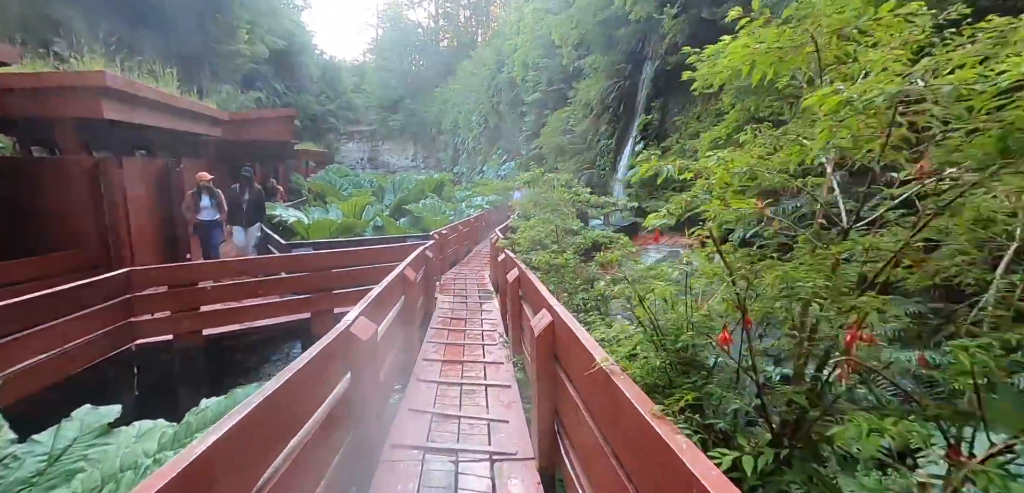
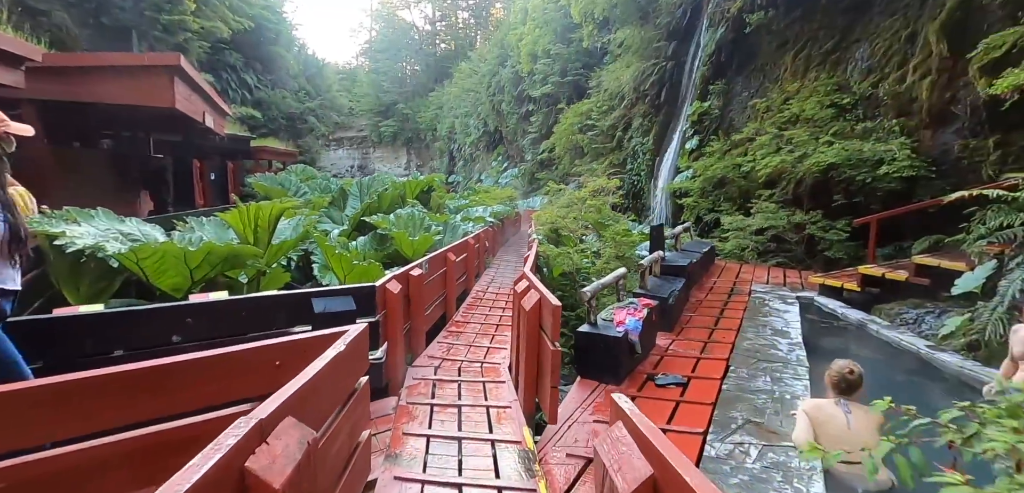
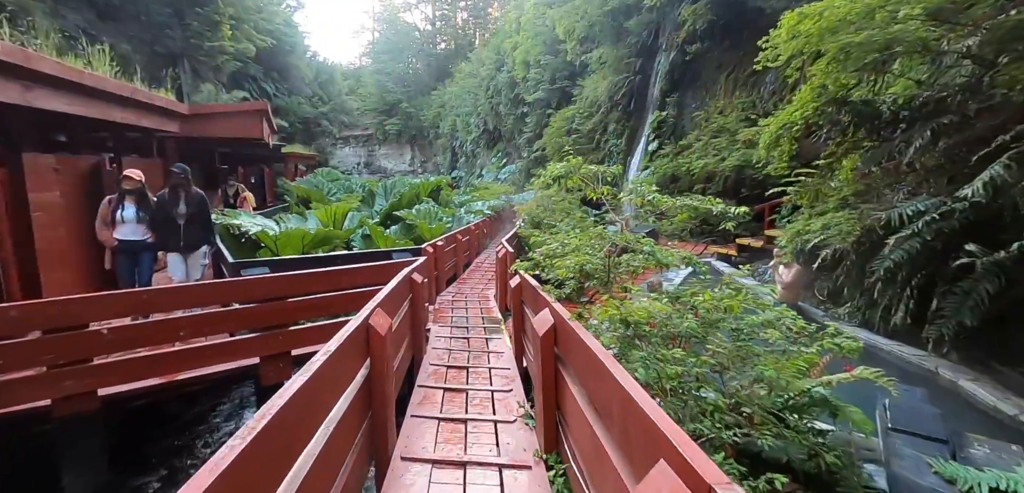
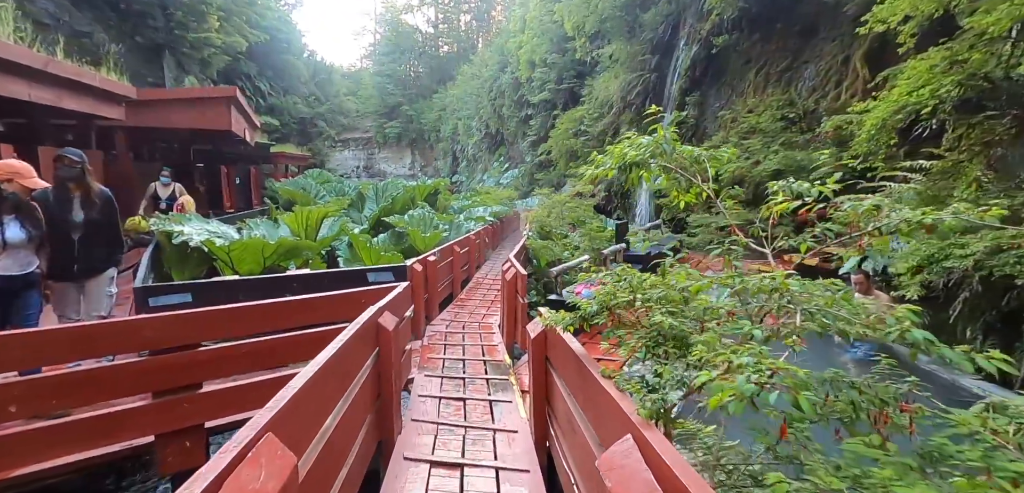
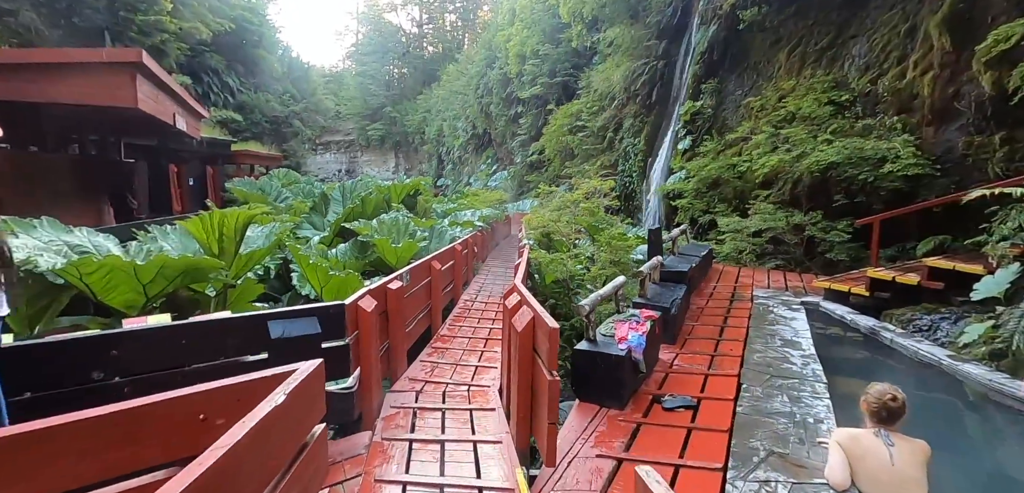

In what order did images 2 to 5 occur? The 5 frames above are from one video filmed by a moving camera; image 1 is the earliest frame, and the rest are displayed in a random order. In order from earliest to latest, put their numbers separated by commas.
3, 4, 2, 5
